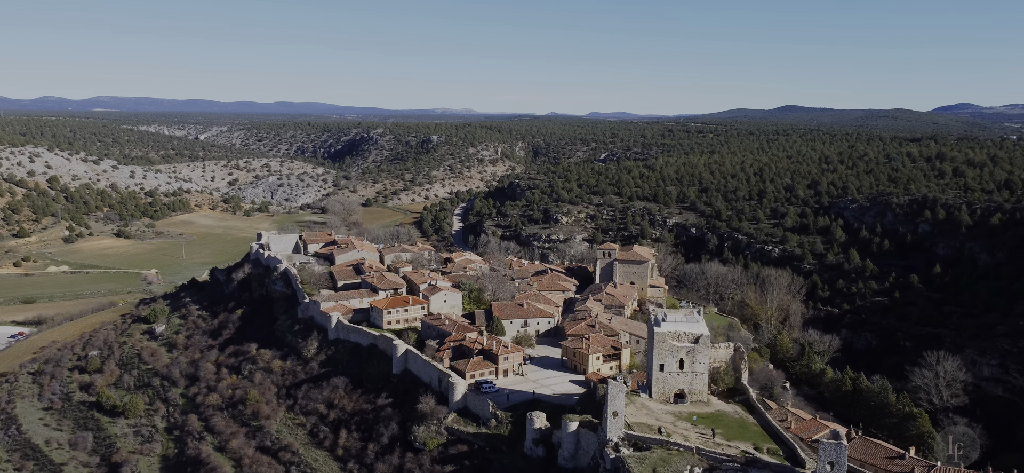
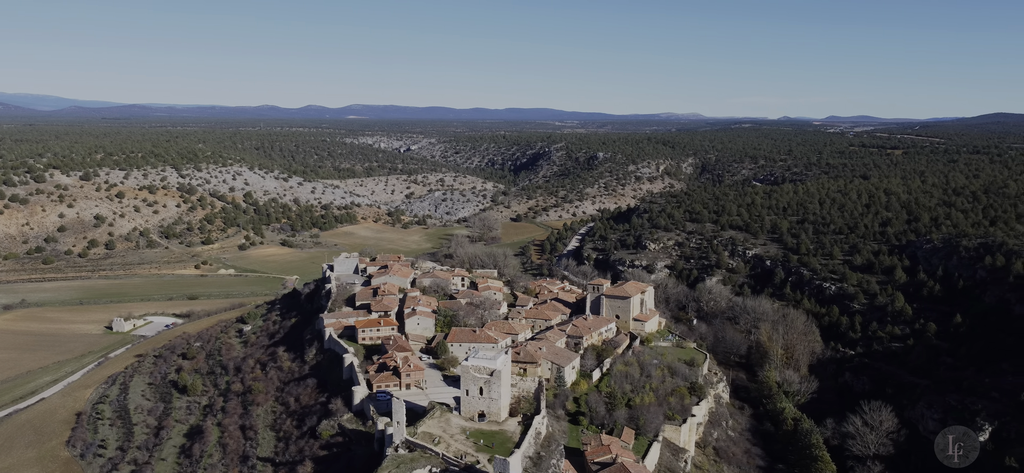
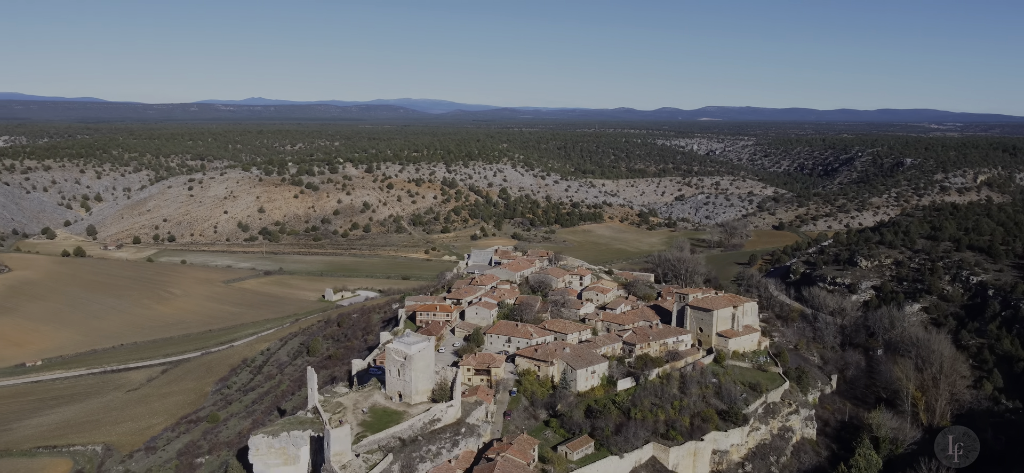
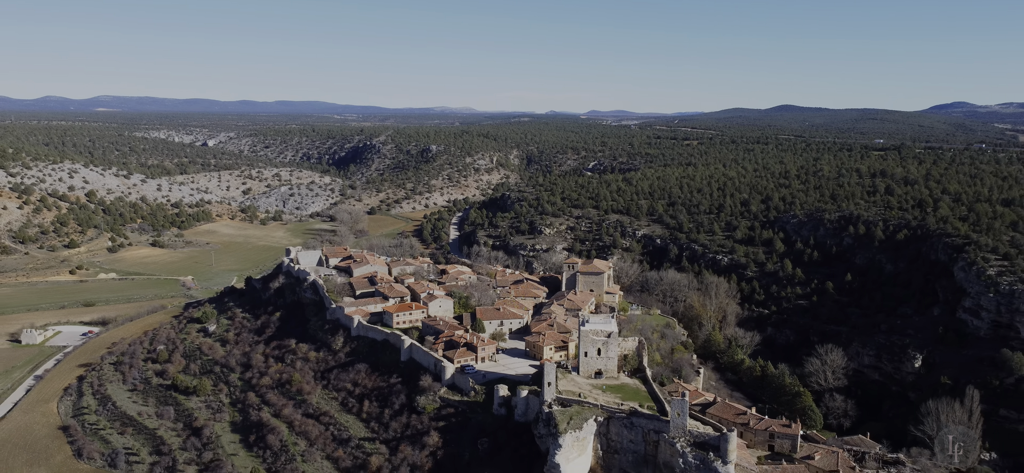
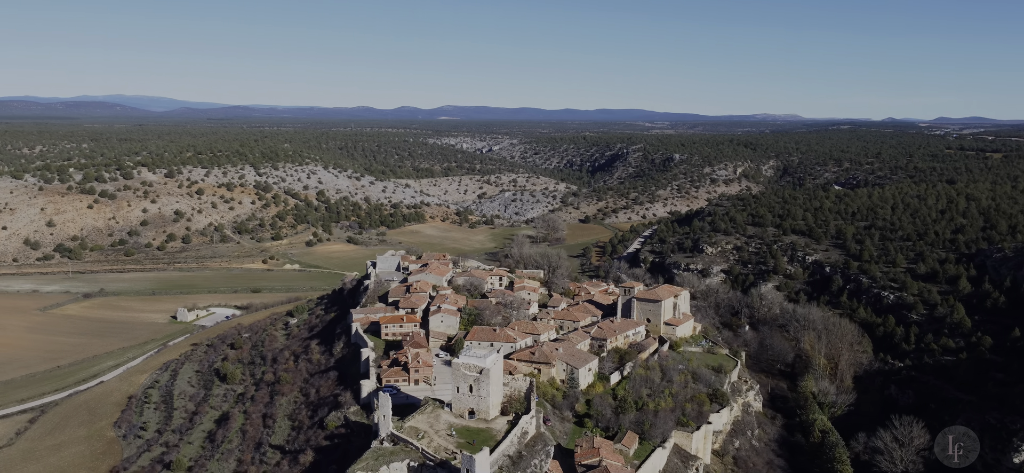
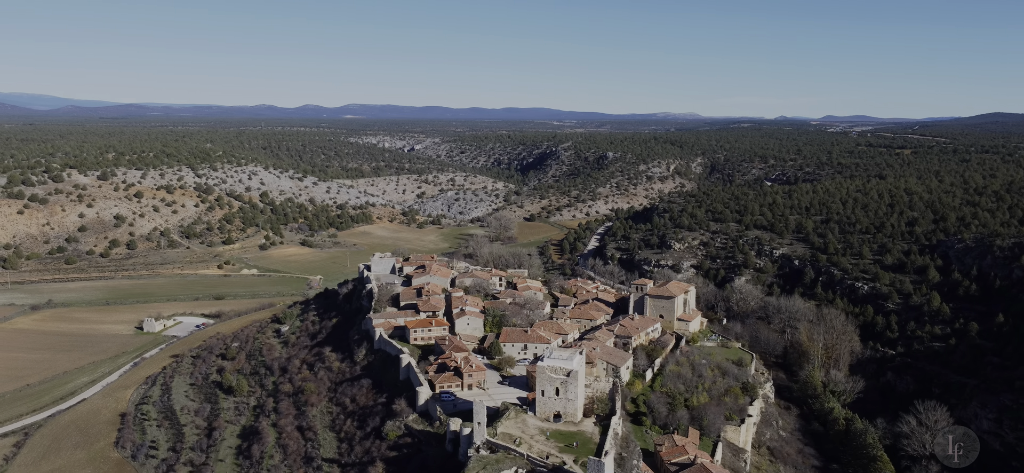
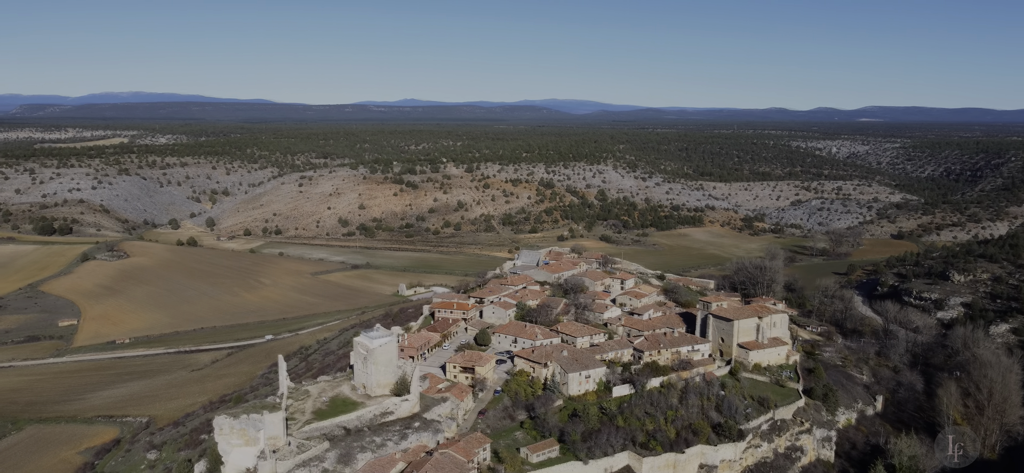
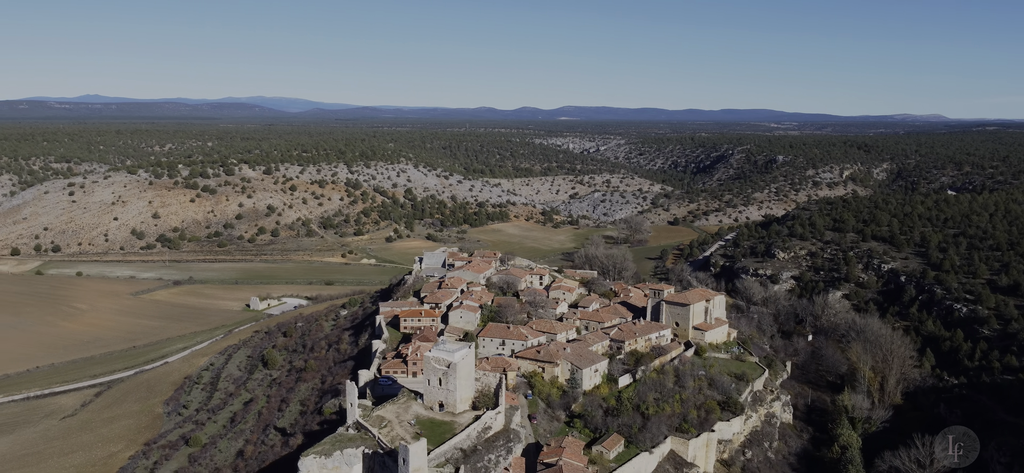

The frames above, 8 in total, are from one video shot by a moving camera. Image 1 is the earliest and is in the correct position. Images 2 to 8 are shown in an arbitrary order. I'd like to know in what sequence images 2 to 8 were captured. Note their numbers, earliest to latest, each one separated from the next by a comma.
4, 6, 2, 5, 8, 3, 7
